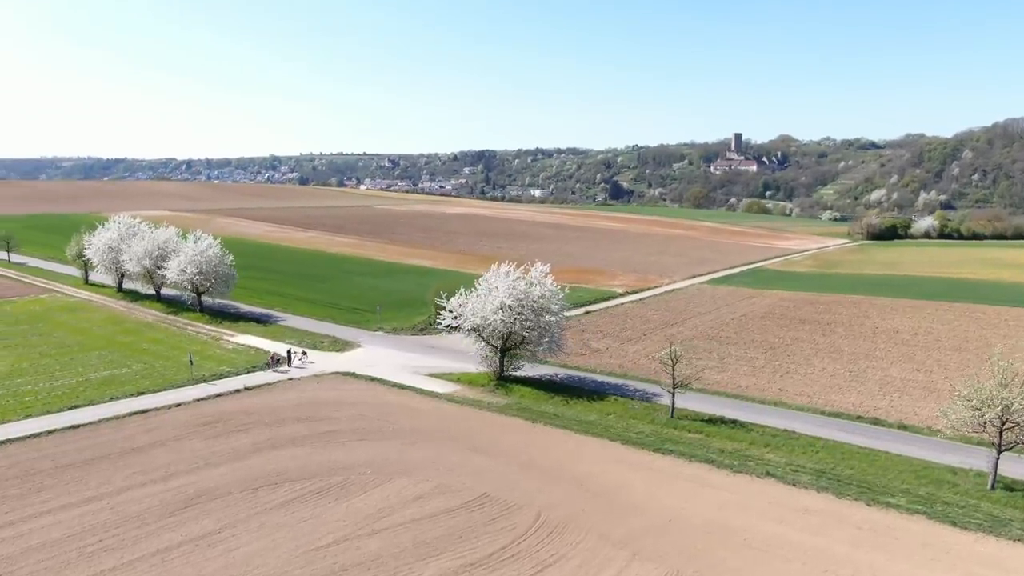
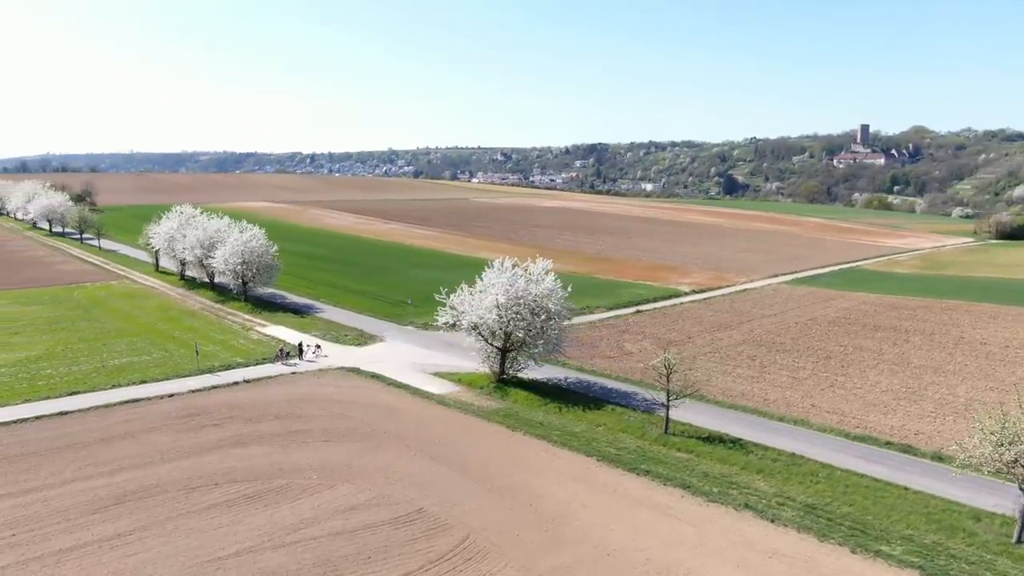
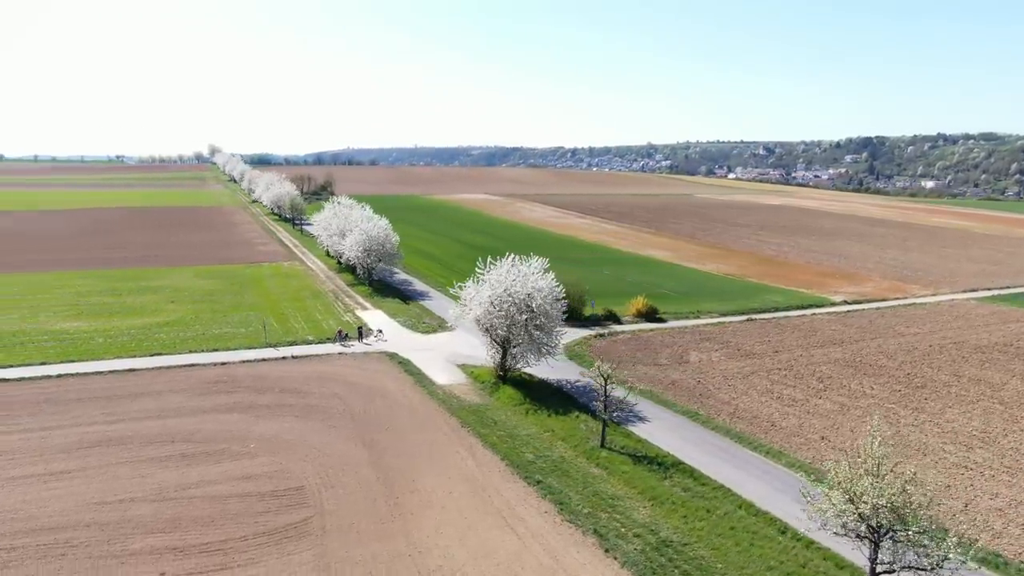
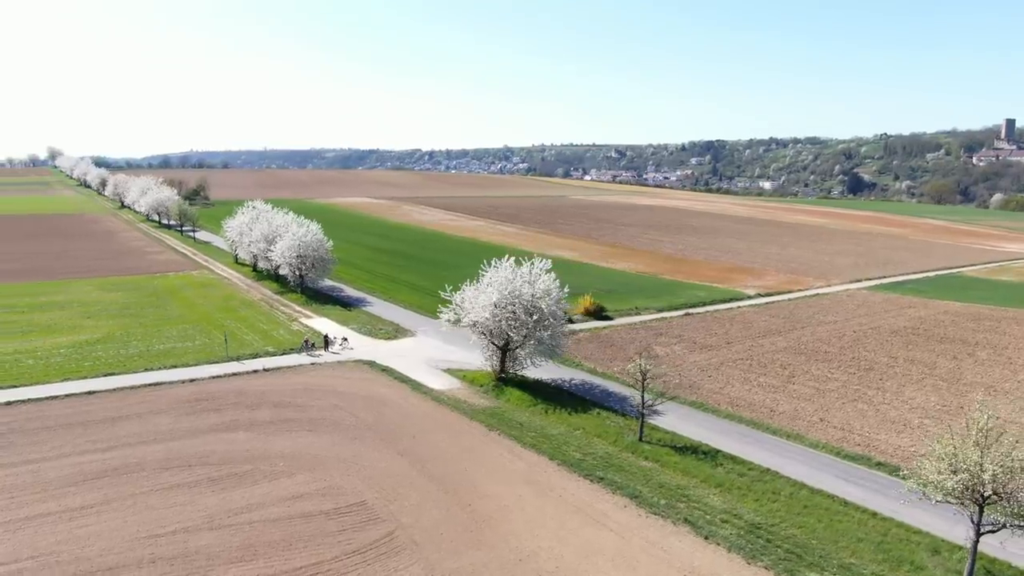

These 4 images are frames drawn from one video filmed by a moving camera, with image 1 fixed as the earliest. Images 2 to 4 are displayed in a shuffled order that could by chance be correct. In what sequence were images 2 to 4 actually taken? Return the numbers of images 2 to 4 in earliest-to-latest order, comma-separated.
2, 4, 3
